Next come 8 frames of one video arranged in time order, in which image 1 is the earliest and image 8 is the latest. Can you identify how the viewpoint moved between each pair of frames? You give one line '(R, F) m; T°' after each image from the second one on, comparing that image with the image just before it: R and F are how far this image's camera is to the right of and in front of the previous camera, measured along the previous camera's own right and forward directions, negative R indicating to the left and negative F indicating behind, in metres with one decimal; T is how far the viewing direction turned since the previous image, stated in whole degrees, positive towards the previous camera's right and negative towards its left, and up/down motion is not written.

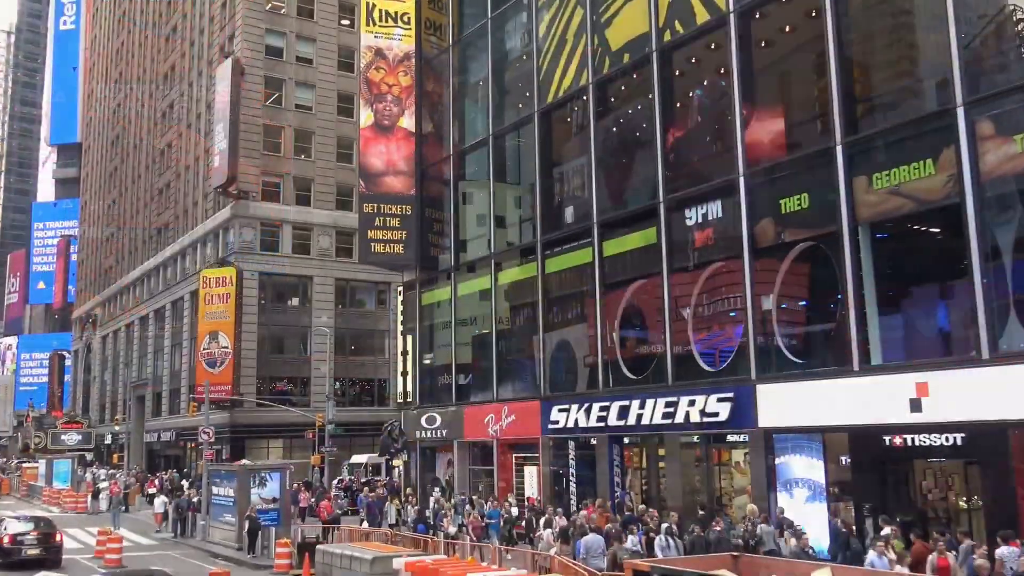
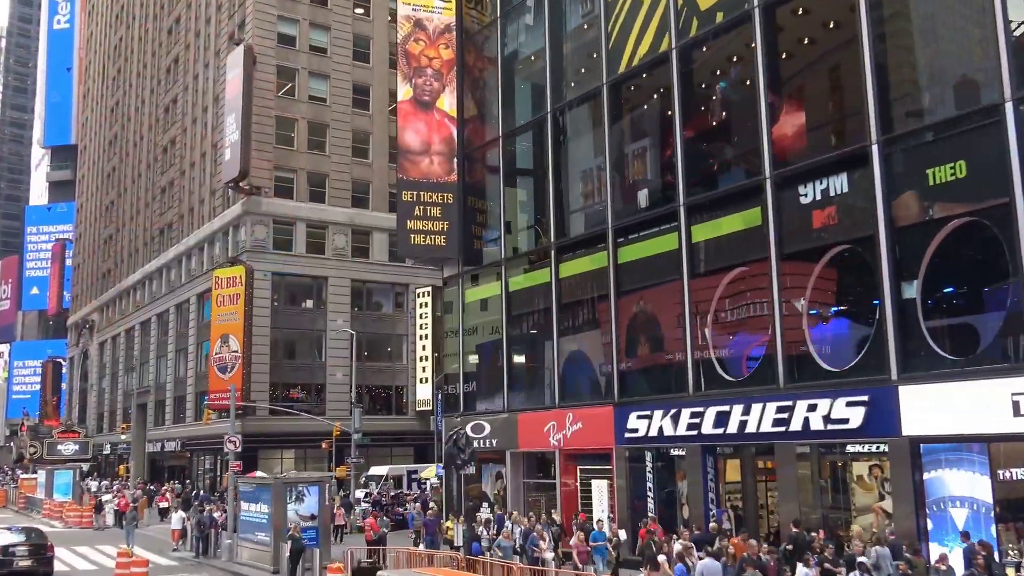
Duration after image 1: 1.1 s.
(-2.6, +3.1) m; +1°
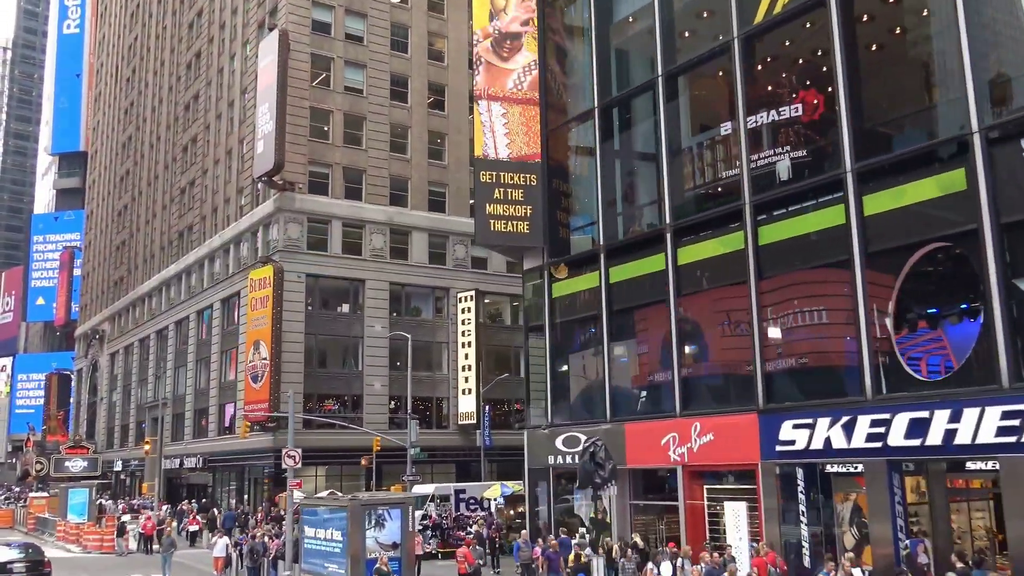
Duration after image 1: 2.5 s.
(-3.5, +4.0) m; 0°
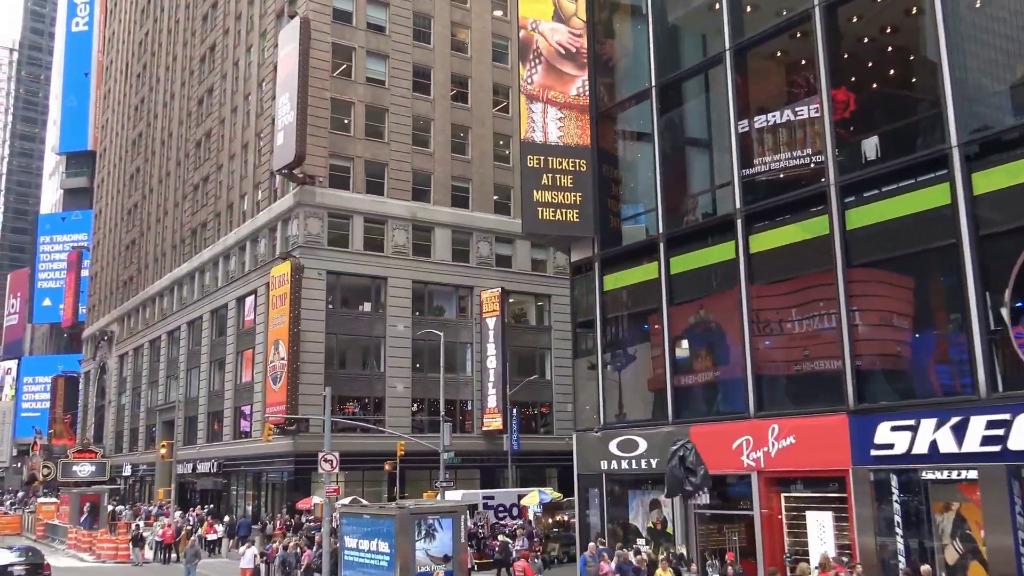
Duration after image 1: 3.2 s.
(-1.6, +1.9) m; 0°
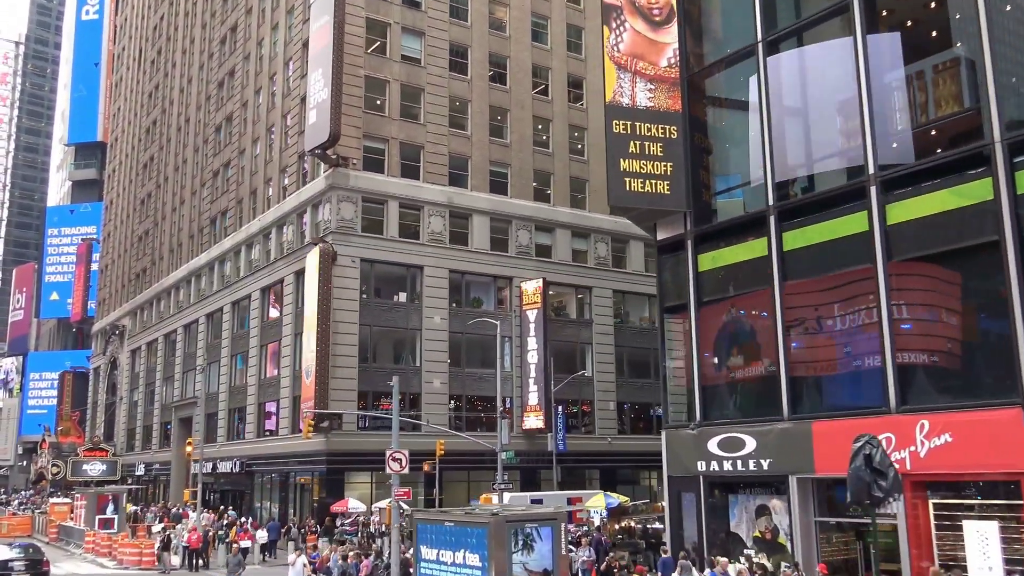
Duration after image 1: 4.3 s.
(-2.6, +2.9) m; 0°
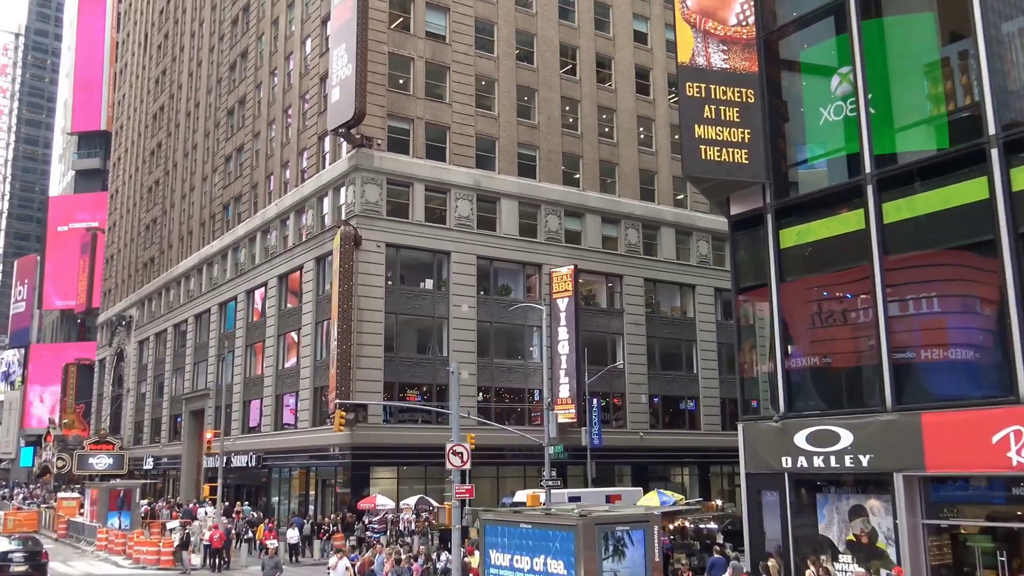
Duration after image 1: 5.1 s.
(-1.8, +2.1) m; 0°
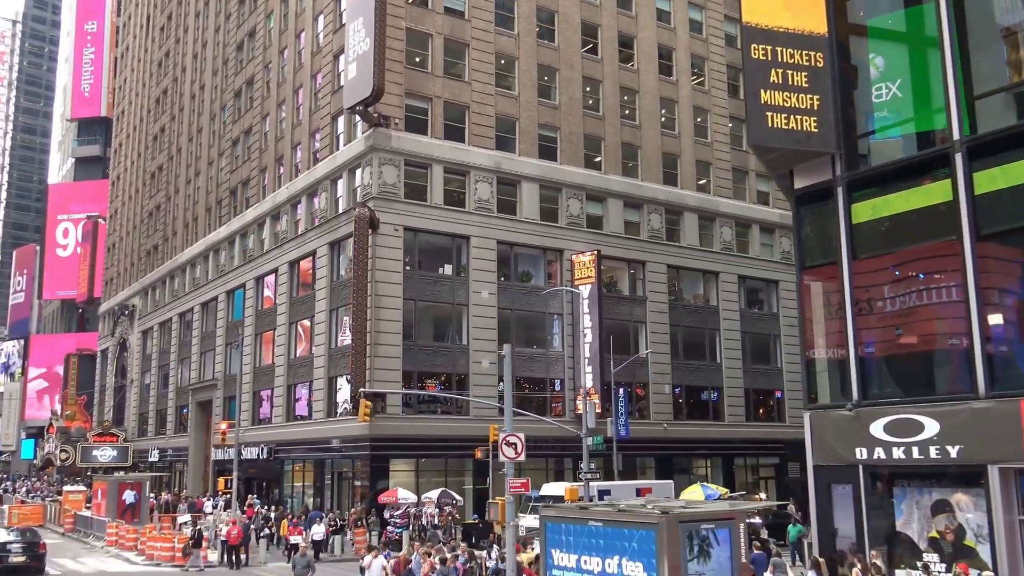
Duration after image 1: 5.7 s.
(-1.4, +1.6) m; 0°
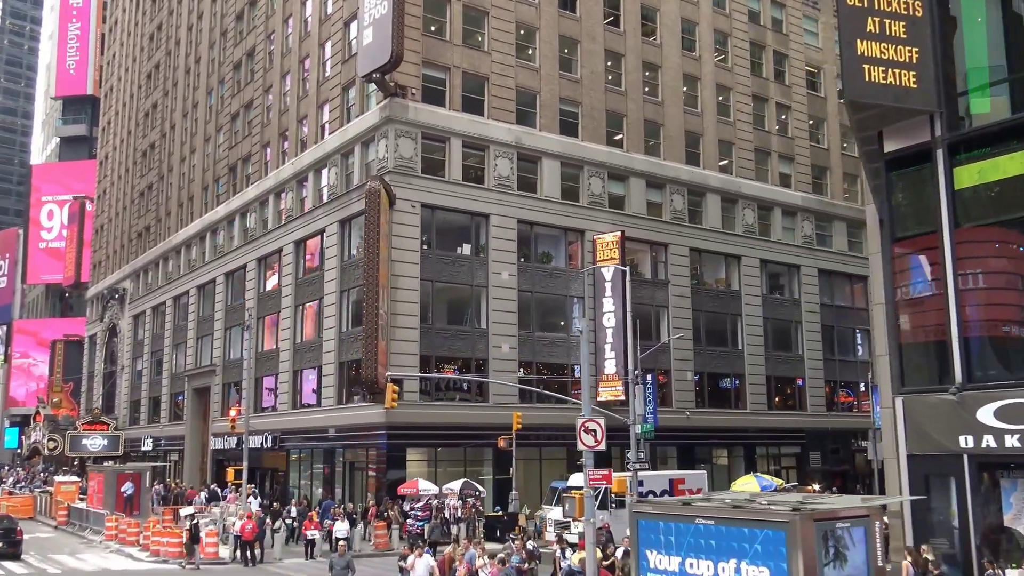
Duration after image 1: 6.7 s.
(-1.9, +2.1) m; +1°
